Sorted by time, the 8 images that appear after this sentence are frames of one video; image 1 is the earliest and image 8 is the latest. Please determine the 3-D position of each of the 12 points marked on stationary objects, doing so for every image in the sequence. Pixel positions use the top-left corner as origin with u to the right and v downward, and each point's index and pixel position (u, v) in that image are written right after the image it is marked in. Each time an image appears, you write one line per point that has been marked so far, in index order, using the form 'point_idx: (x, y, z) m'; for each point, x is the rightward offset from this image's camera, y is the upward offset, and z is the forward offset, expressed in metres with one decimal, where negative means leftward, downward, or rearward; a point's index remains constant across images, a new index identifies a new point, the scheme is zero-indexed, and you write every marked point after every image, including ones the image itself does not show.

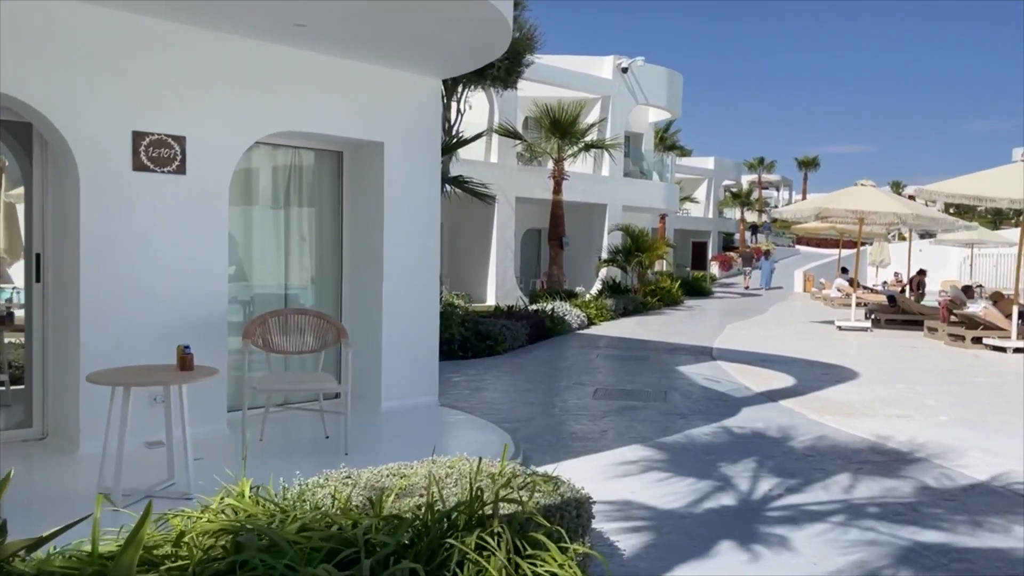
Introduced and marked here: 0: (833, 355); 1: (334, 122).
0: (+5.1, -1.1, +12.7) m
1: (-1.5, +1.4, +6.7) m
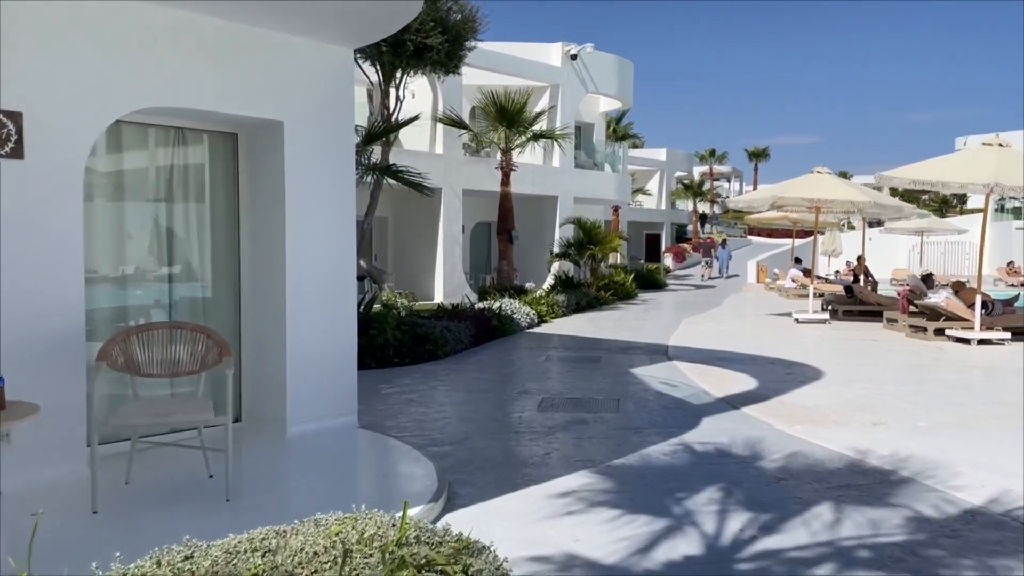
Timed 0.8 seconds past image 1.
0: (+4.2, -1.0, +12.0) m
1: (-2.0, +1.3, +5.6) m
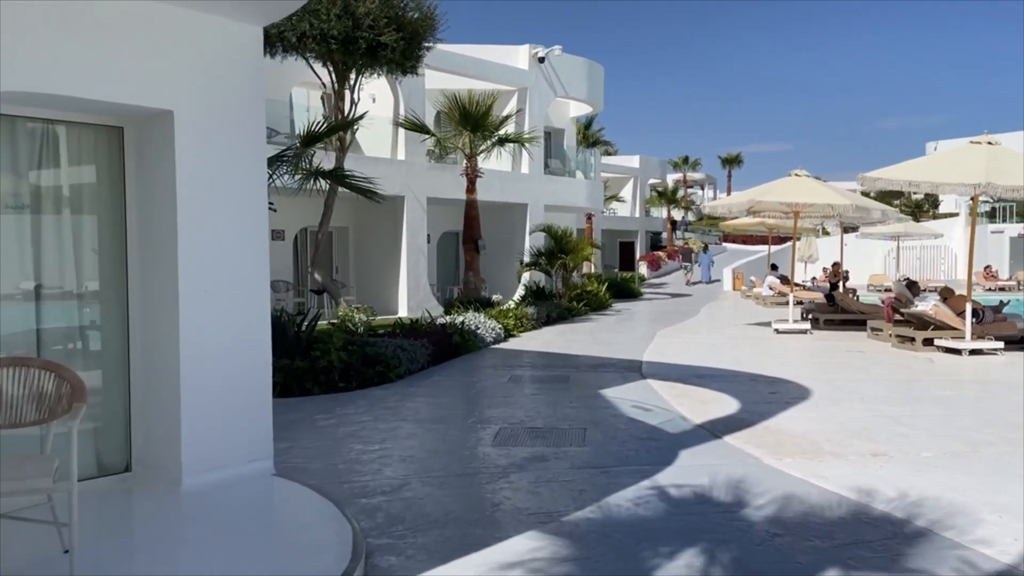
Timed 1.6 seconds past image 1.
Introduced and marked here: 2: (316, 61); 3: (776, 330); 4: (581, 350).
0: (+3.7, -1.1, +11.1) m
1: (-2.4, +1.2, +4.6) m
2: (-3.7, +4.3, +15.2) m
3: (+5.2, -0.8, +15.9) m
4: (+1.1, -1.0, +13.4) m
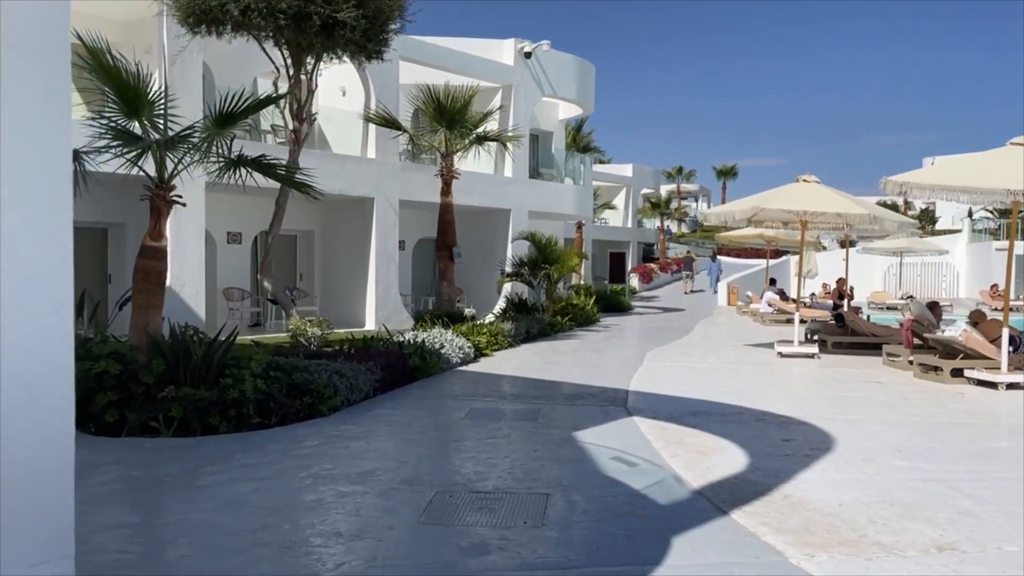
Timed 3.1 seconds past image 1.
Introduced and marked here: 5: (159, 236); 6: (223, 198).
0: (+3.2, -1.4, +9.4) m
1: (-2.8, +1.1, +2.8) m
2: (-4.1, +4.2, +13.5) m
3: (+4.8, -1.2, +14.2) m
4: (+0.7, -1.2, +11.6) m
5: (-3.6, +0.5, +8.1) m
6: (-6.4, +2.0, +17.8) m
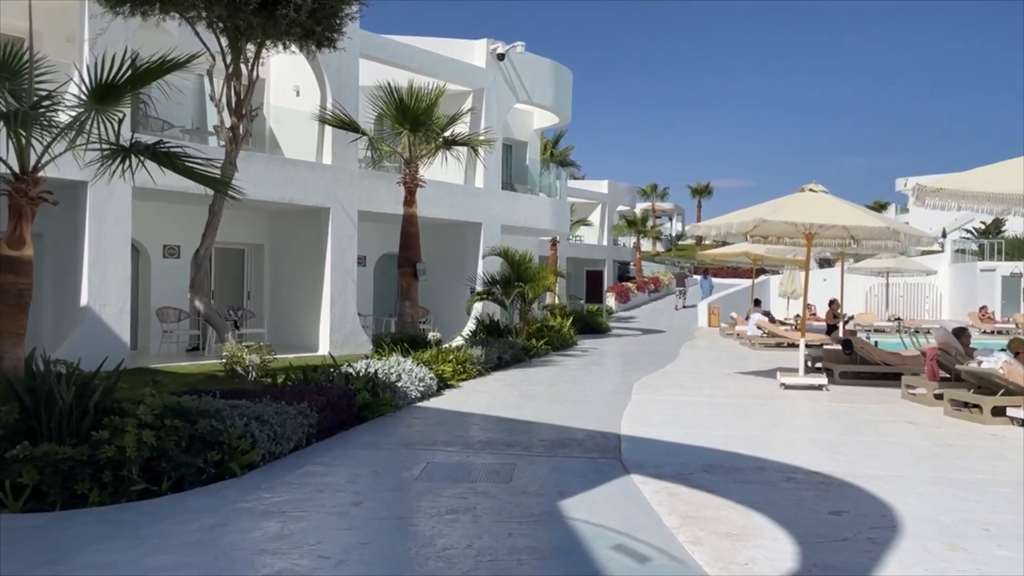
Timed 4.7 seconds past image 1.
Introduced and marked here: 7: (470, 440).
0: (+2.9, -1.6, +7.8) m
1: (-2.8, +1.1, +1.0) m
2: (-4.5, +3.9, +11.7) m
3: (+4.3, -1.5, +12.6) m
4: (+0.3, -1.5, +9.9) m
5: (-3.8, +0.3, +6.2) m
6: (-7.0, +1.6, +15.9) m
7: (-0.4, -1.5, +8.1) m
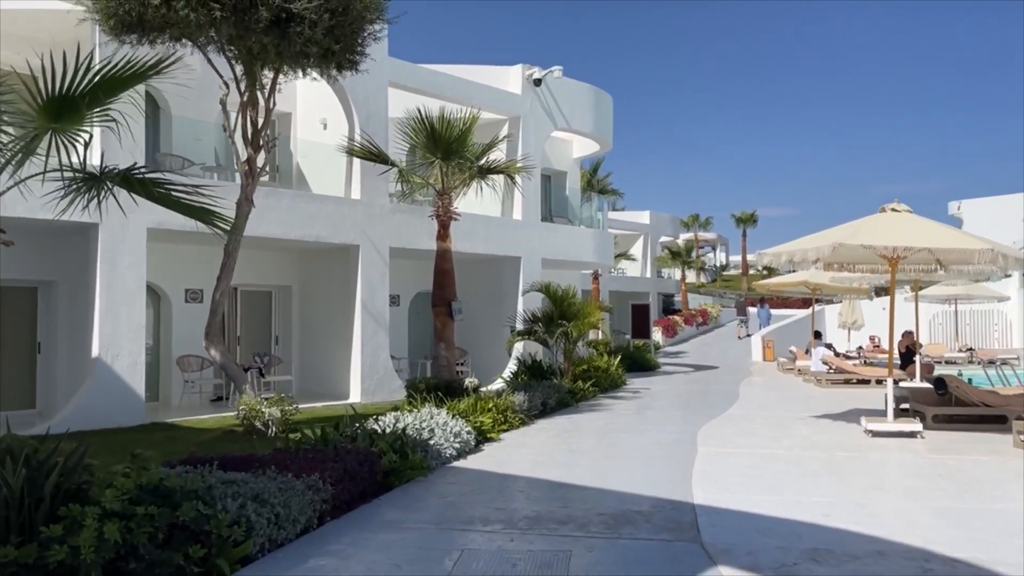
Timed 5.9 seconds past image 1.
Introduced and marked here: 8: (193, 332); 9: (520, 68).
0: (+3.3, -1.9, +6.3) m
1: (-2.8, +0.9, 0.0) m
2: (-4.0, +3.2, +10.8) m
3: (+4.9, -2.0, +11.0) m
4: (+0.8, -2.0, +8.5) m
5: (-3.5, 0.0, +5.1) m
6: (-6.2, +0.8, +15.0) m
7: (0.0, -1.9, +6.8) m
8: (-6.1, -0.8, +15.3) m
9: (+0.2, +5.2, +18.8) m
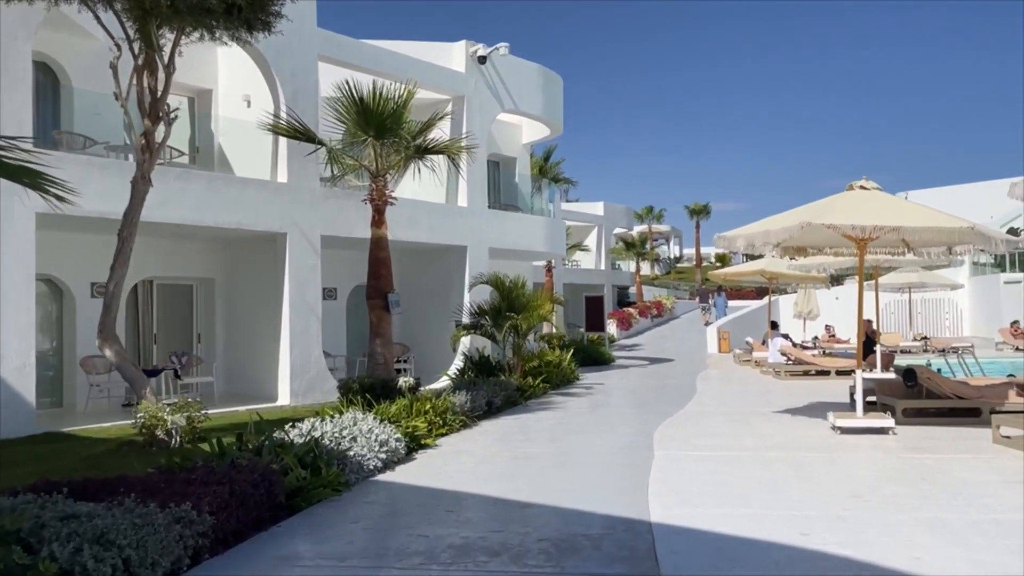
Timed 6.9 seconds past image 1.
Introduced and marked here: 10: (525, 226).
0: (+2.8, -1.7, +5.3) m
1: (-3.0, +1.0, -1.3) m
2: (-4.8, +3.3, +9.4) m
3: (+4.2, -1.8, +10.2) m
4: (+0.2, -1.8, +7.4) m
5: (-4.0, 0.0, +3.8) m
6: (-7.2, +0.9, +13.5) m
7: (-0.5, -1.8, +5.6) m
8: (-7.1, -0.7, +13.8) m
9: (-1.1, +5.4, +17.7) m
10: (+0.4, +1.5, +19.5) m
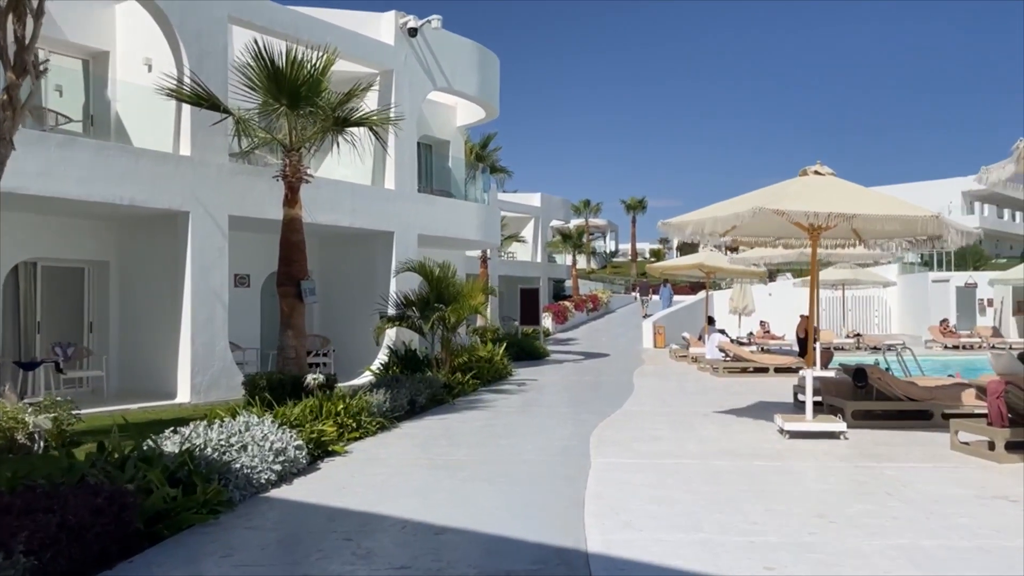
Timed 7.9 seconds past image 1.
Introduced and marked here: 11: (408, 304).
0: (+2.3, -1.7, +4.5) m
1: (-2.9, +1.1, -2.6) m
2: (-5.6, +3.5, +7.9) m
3: (+3.3, -1.7, +9.4) m
4: (-0.5, -1.7, +6.4) m
5: (-4.3, +0.2, +2.4) m
6: (-8.3, +1.2, +11.8) m
7: (-1.0, -1.7, +4.5) m
8: (-8.2, -0.4, +12.2) m
9: (-2.4, +5.6, +16.4) m
10: (-1.2, +1.7, +18.4) m
11: (-1.9, -0.3, +14.6) m
